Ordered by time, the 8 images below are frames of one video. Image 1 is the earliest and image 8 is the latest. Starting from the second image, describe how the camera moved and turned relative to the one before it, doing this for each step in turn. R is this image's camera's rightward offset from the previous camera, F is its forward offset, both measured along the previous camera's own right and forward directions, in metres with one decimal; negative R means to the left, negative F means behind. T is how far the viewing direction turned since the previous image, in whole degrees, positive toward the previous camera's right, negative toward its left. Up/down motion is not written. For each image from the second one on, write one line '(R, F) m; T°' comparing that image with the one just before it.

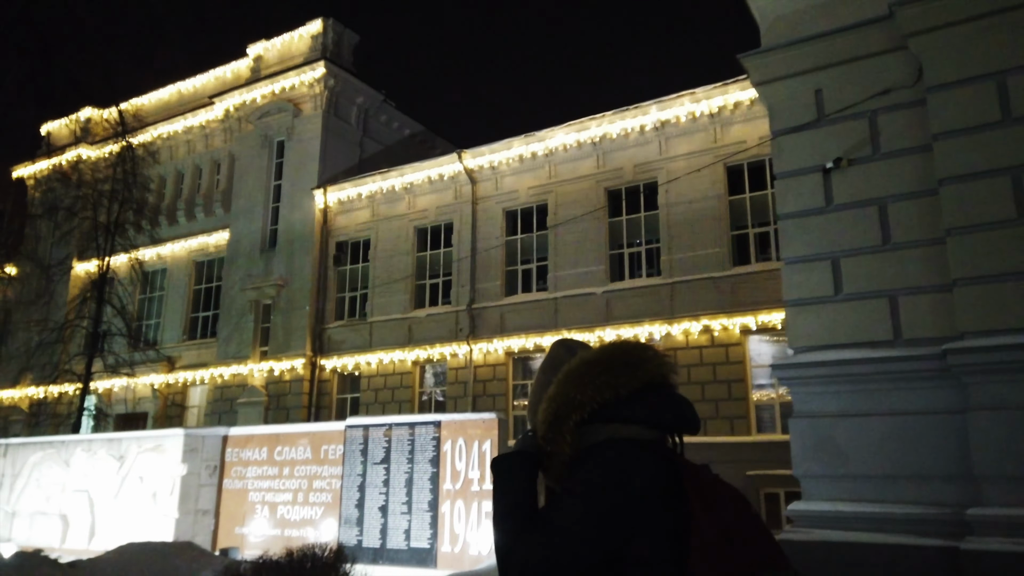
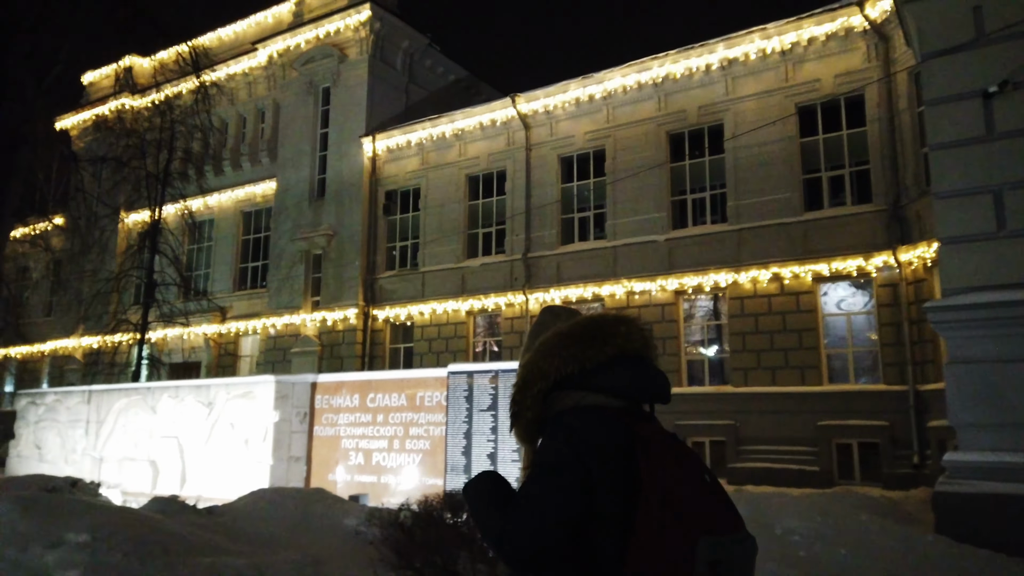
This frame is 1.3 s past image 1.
(-0.9, +0.3) m; -2°
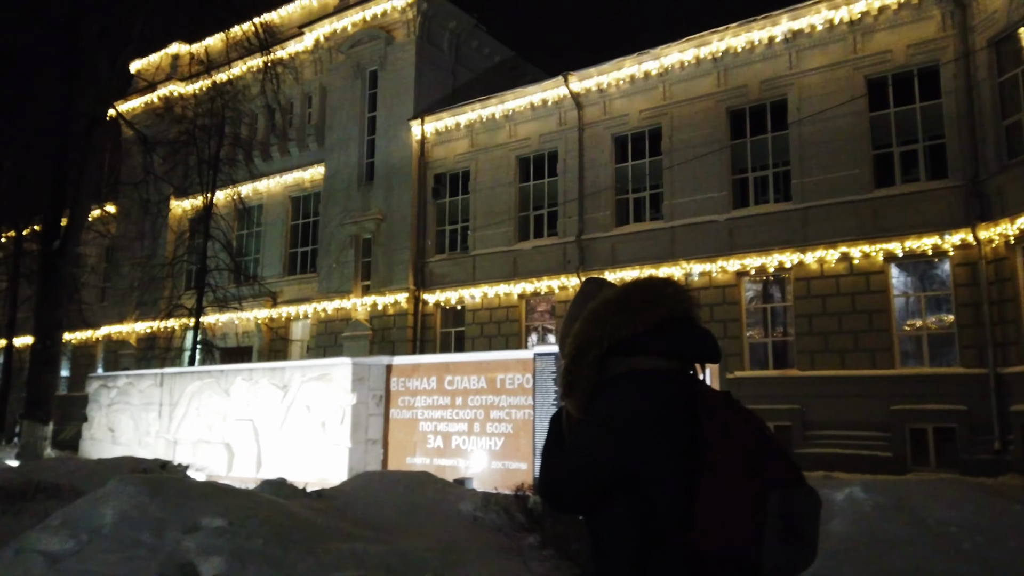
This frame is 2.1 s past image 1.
(-0.6, +0.3) m; -3°
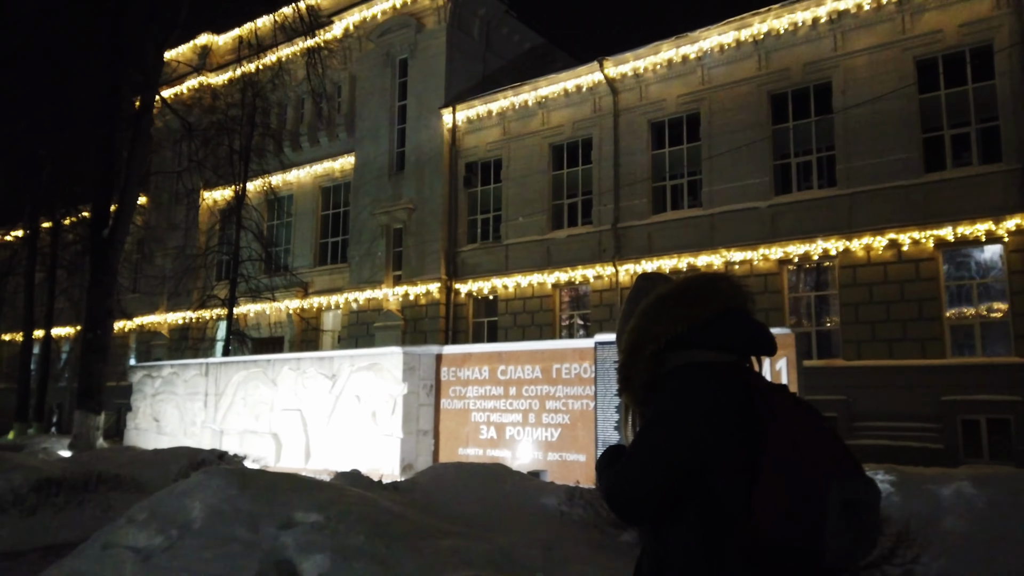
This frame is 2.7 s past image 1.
(-0.4, +0.2) m; -2°
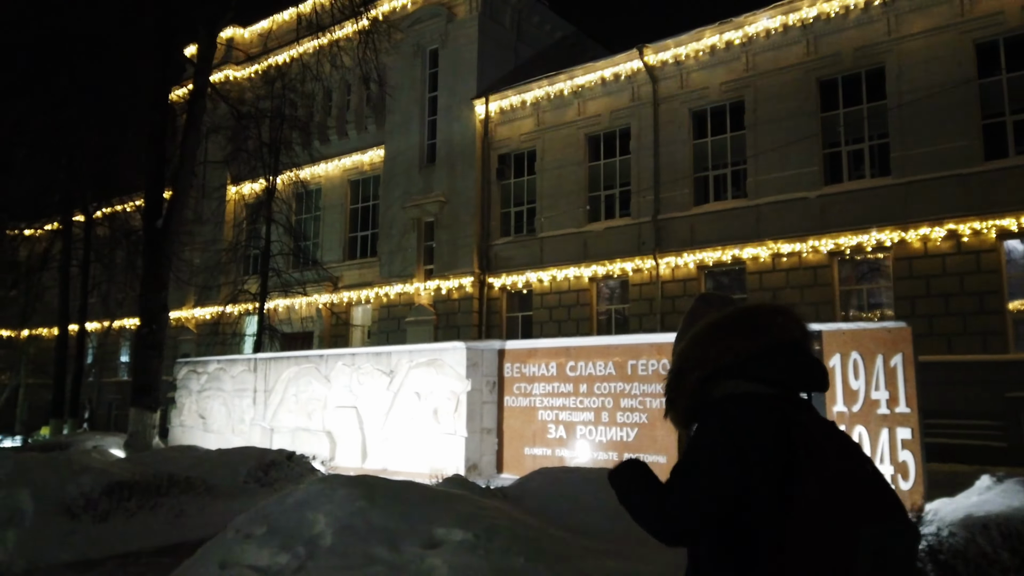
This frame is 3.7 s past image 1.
(-0.6, +0.4) m; -1°
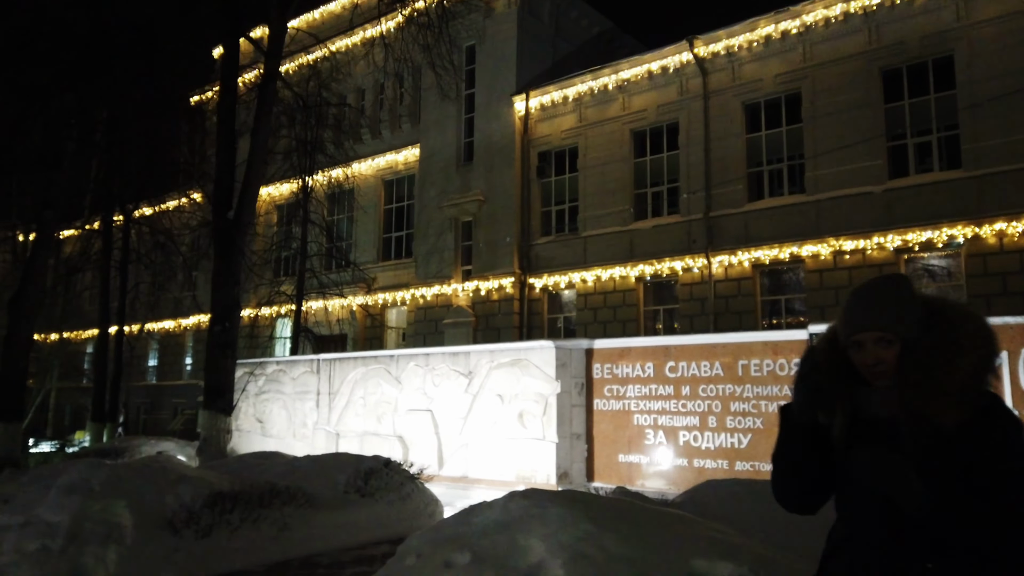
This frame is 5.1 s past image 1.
(-0.8, +0.5) m; -1°
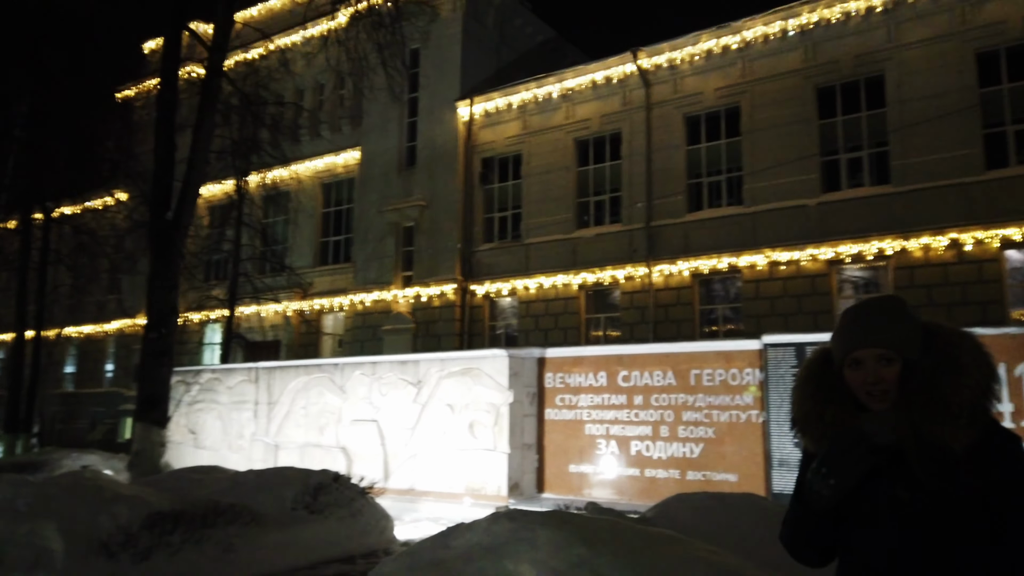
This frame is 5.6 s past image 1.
(-0.2, +0.2) m; +5°
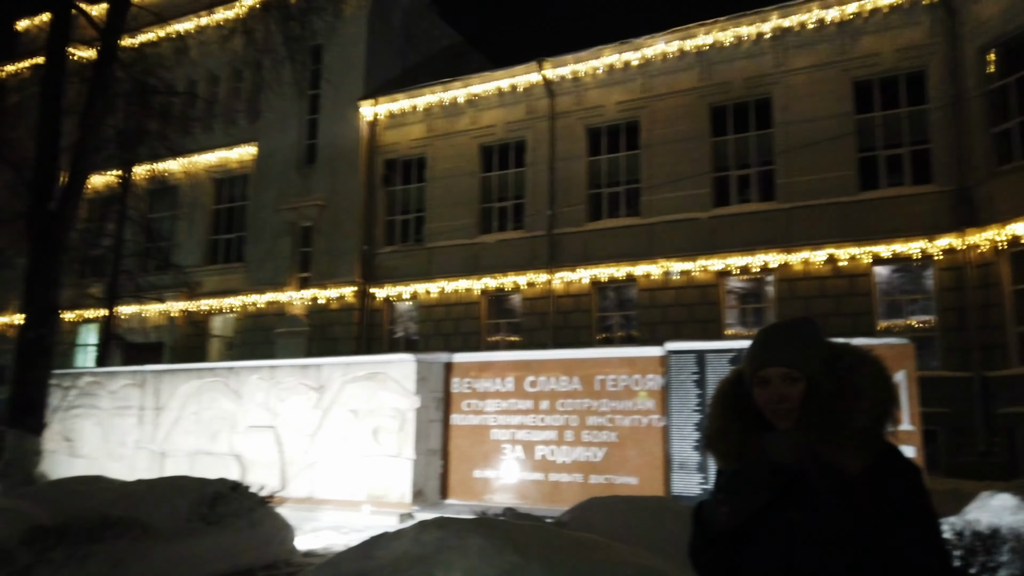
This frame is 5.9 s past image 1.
(-0.1, 0.0) m; +8°
